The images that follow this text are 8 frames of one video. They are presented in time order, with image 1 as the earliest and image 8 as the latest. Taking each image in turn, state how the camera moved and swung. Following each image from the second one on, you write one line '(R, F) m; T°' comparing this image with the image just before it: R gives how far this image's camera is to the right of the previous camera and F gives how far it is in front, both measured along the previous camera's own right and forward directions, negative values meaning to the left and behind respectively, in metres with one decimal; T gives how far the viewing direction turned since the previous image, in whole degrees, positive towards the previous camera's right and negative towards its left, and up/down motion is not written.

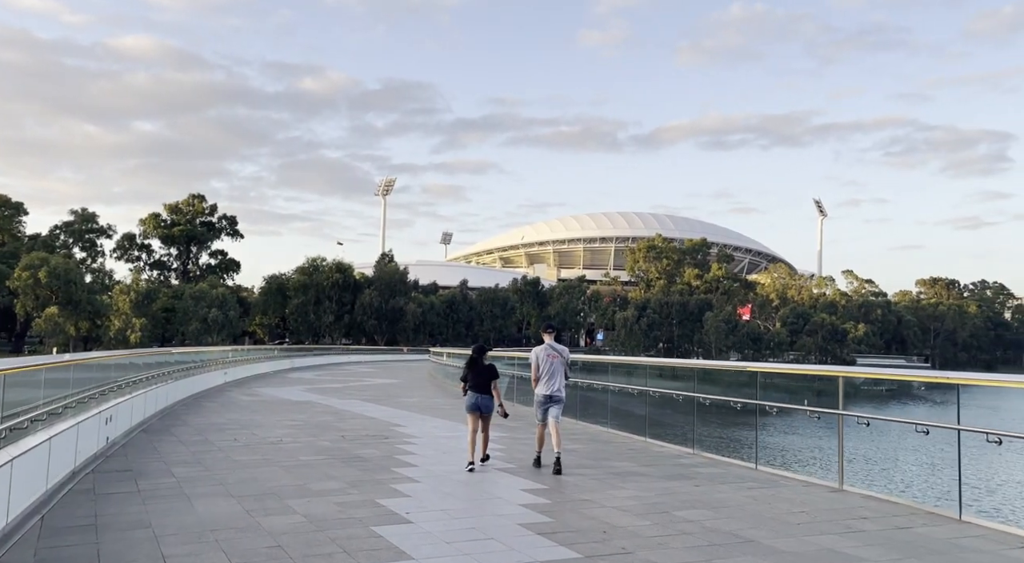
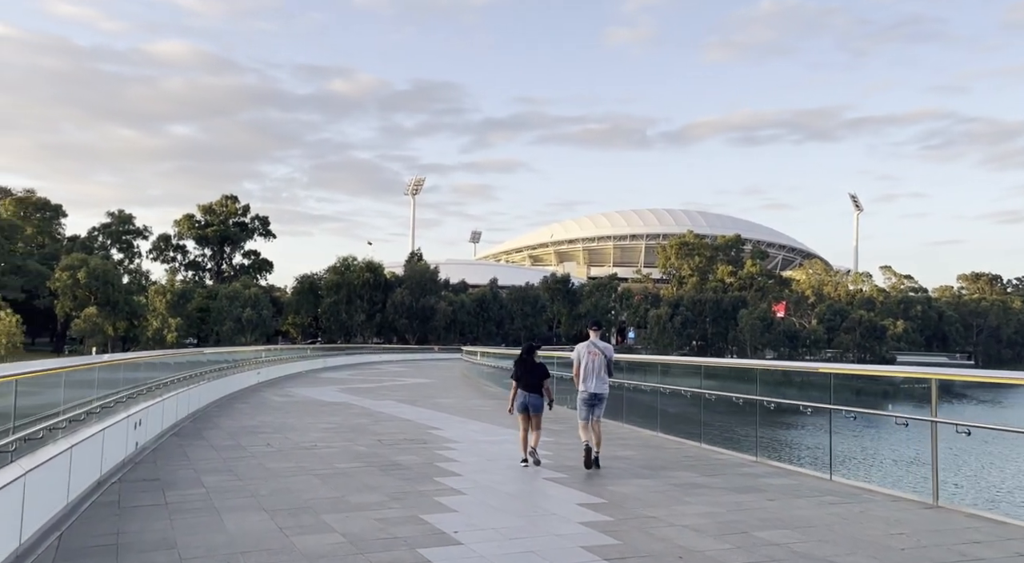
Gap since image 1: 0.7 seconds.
(-0.2, +0.6) m; -2°
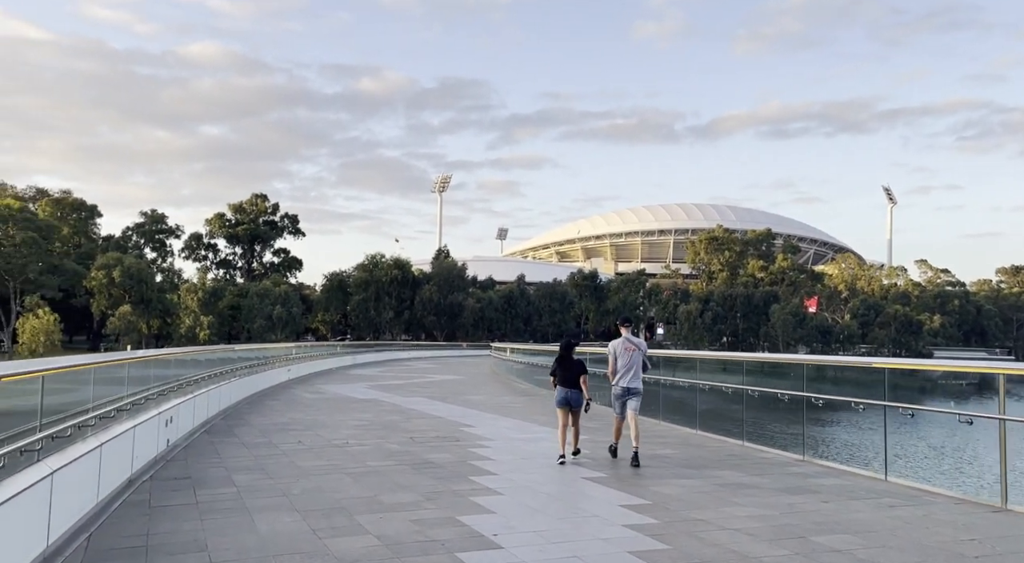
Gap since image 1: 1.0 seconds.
(-0.1, +0.3) m; -2°
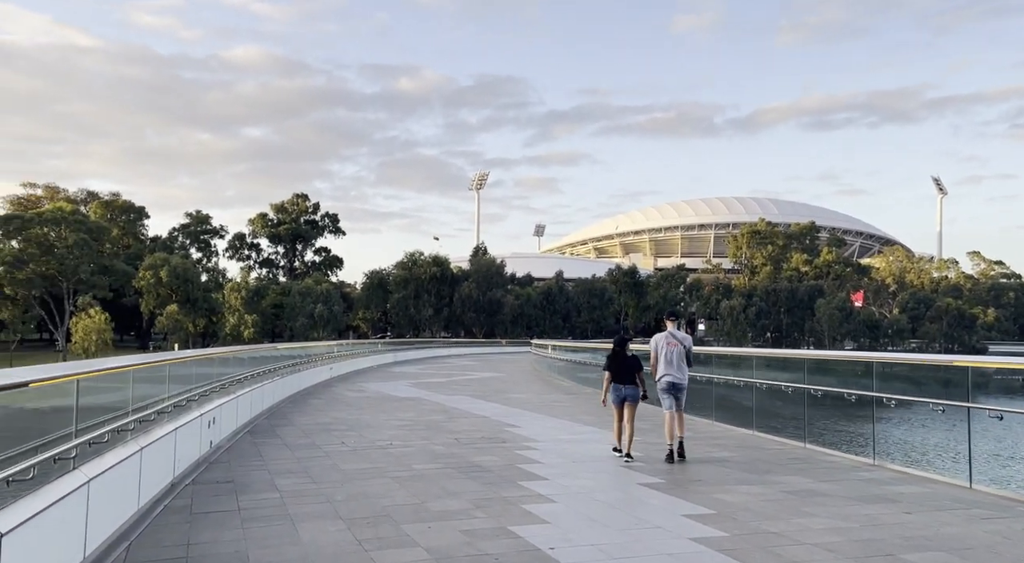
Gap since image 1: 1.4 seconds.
(-0.1, +0.3) m; -3°
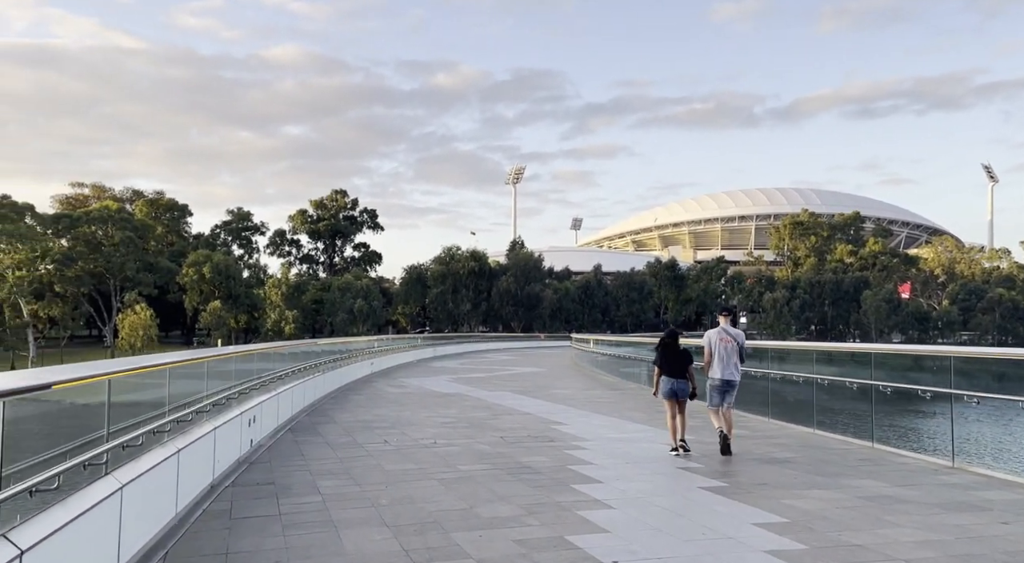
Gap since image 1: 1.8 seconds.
(-0.1, +0.4) m; -3°
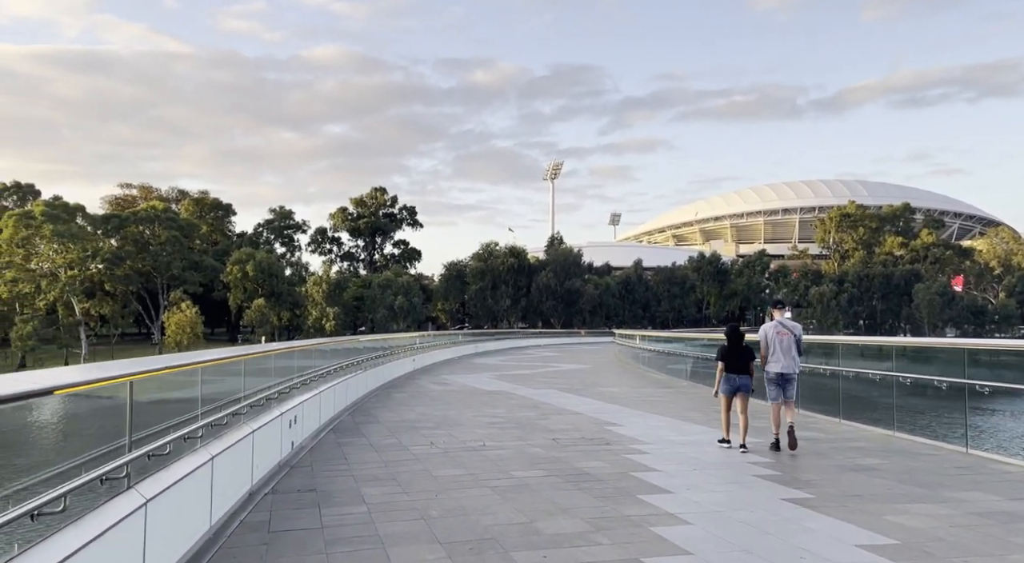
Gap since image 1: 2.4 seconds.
(-0.2, +0.6) m; -3°
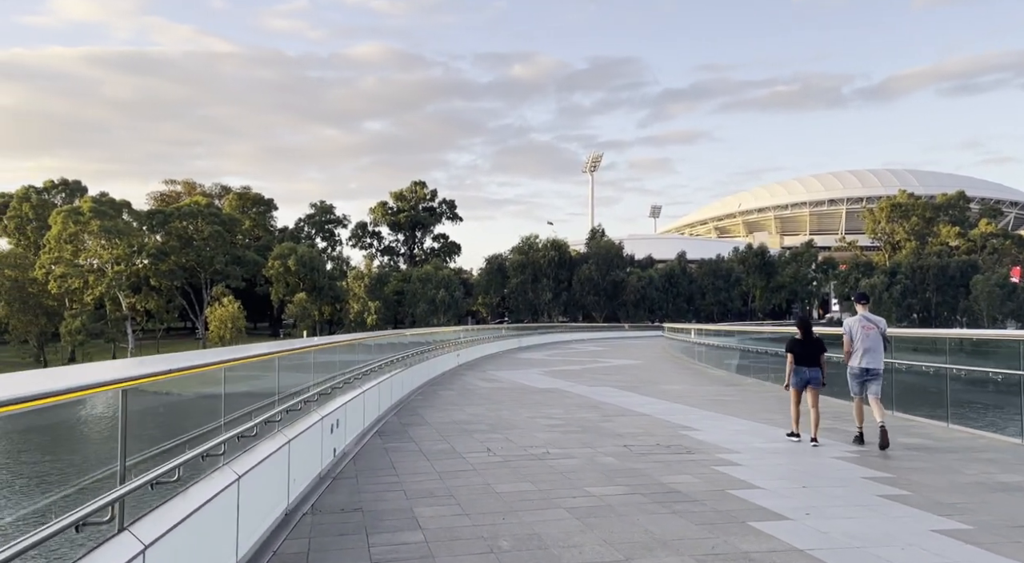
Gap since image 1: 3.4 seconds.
(-0.3, +1.0) m; -3°
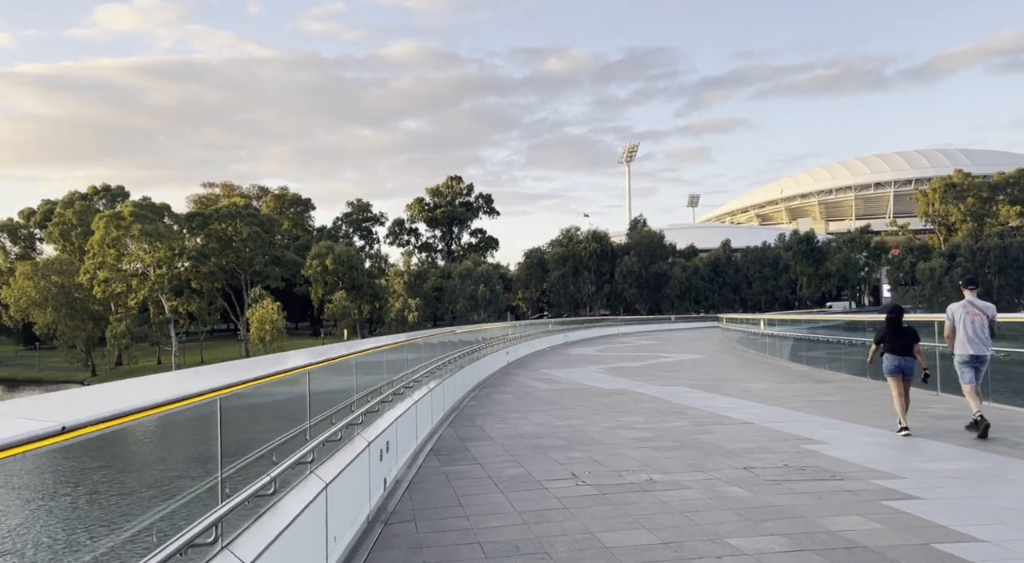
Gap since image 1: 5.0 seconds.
(-0.4, +1.6) m; -3°
